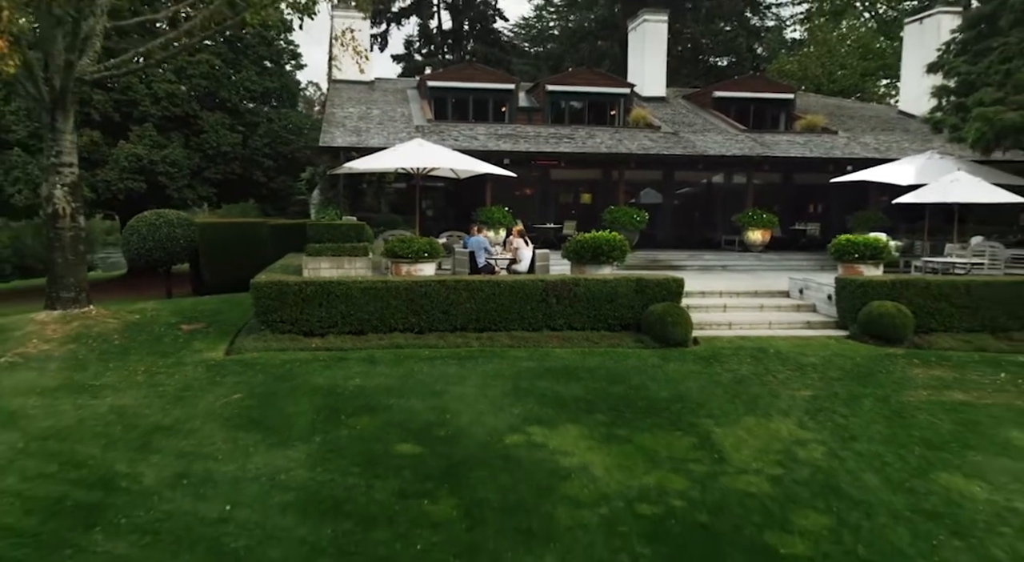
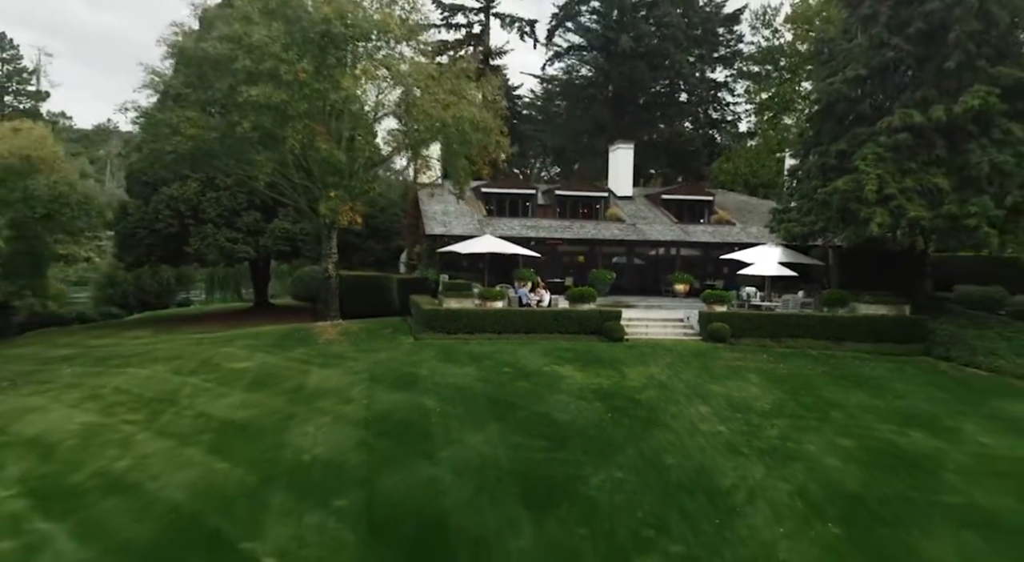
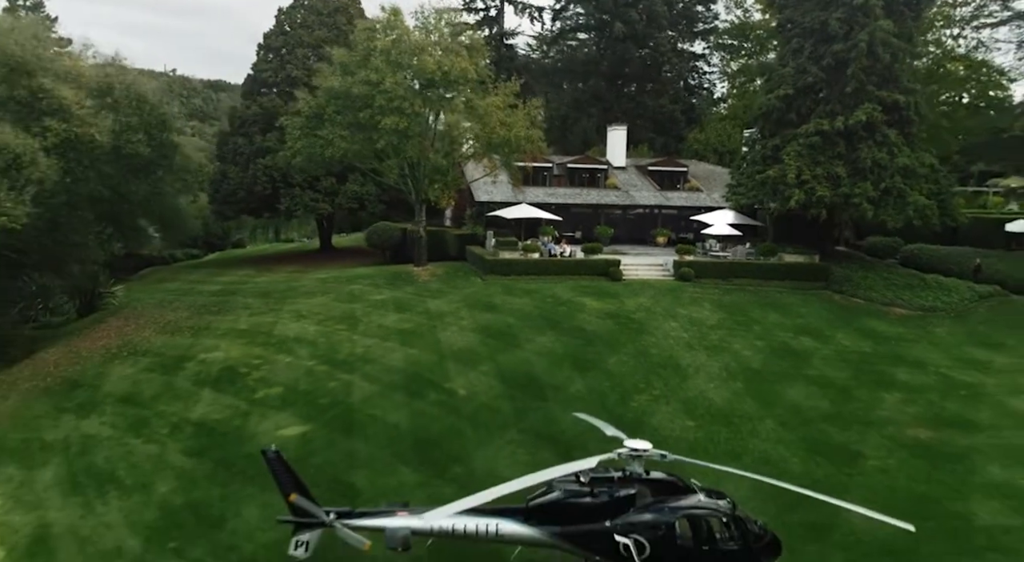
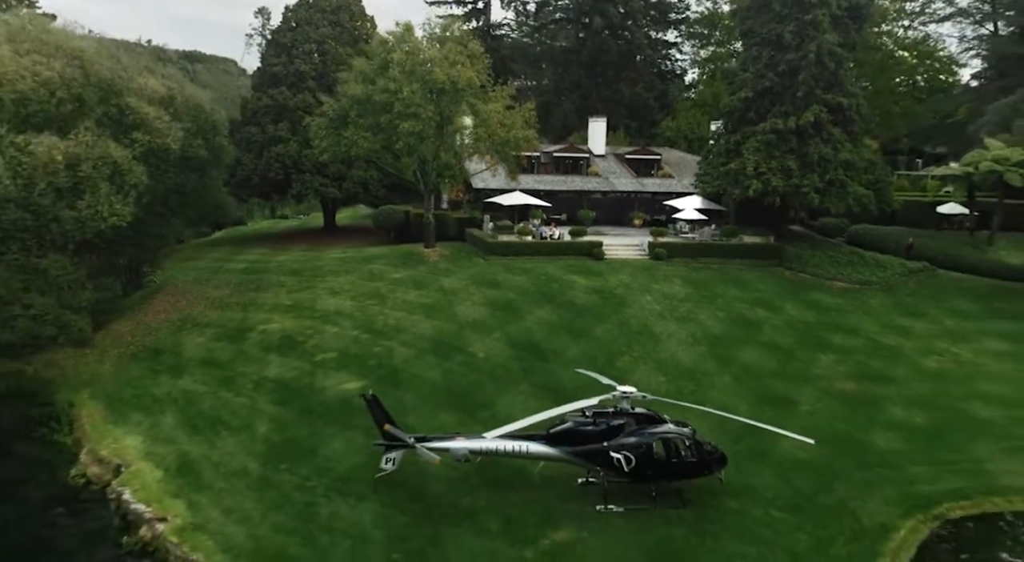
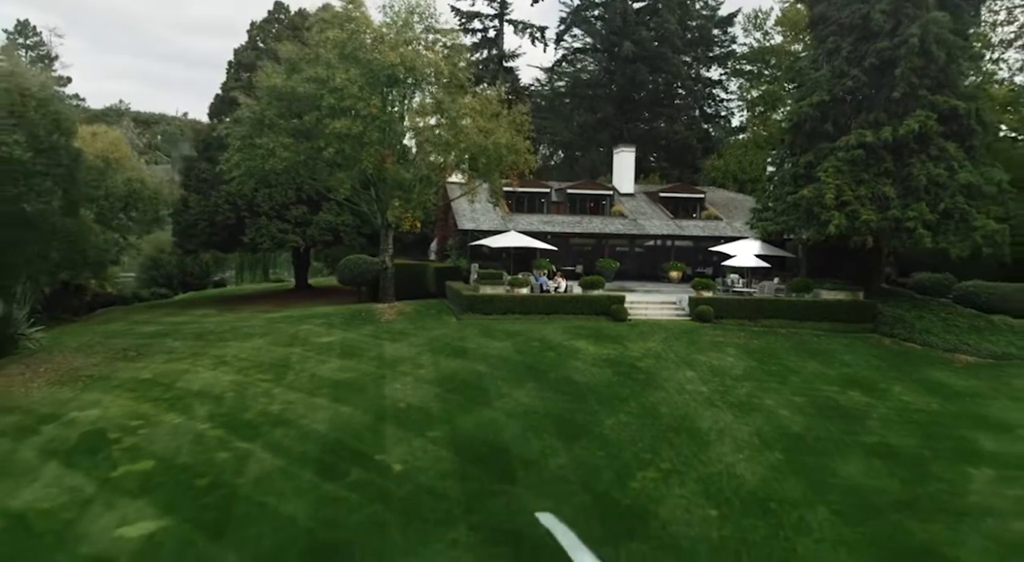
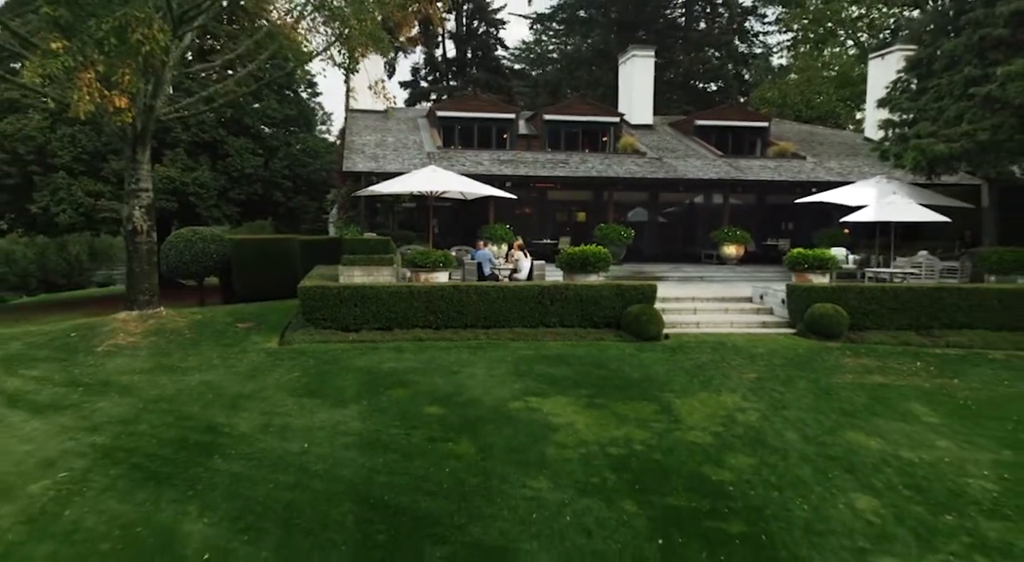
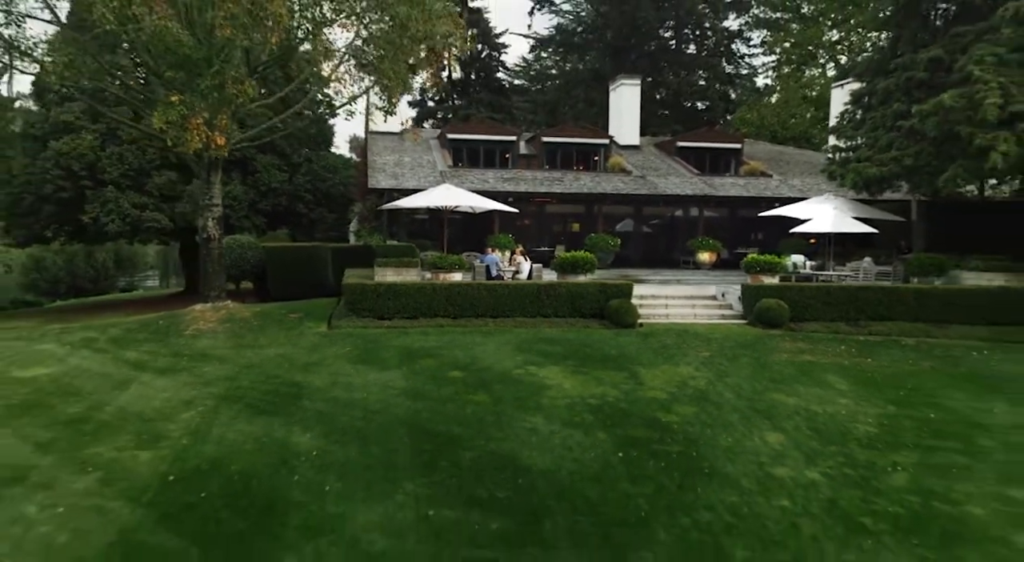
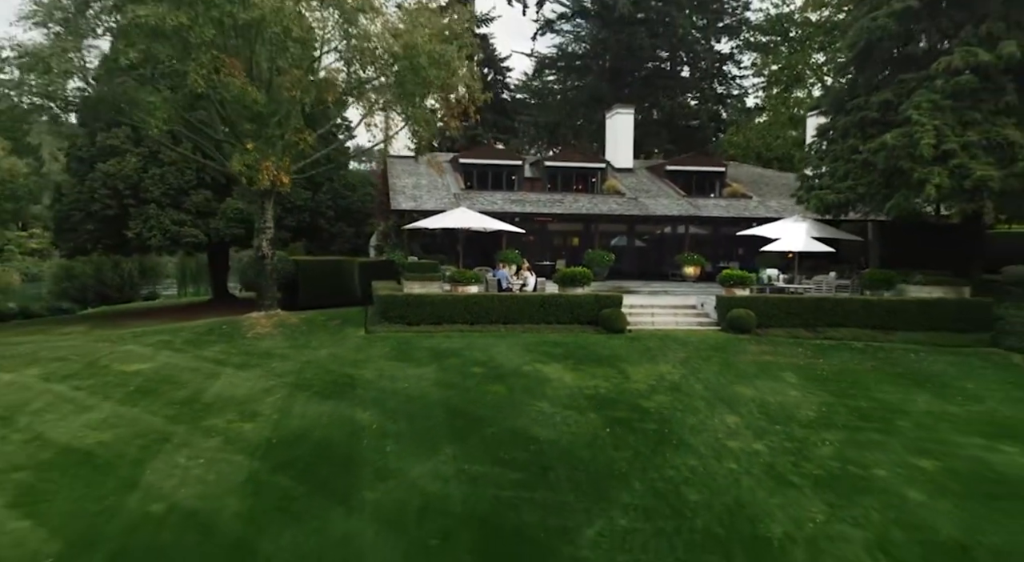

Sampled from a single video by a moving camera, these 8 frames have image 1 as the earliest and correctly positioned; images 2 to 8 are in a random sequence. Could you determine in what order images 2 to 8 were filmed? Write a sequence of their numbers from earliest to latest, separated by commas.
6, 7, 8, 2, 5, 3, 4
